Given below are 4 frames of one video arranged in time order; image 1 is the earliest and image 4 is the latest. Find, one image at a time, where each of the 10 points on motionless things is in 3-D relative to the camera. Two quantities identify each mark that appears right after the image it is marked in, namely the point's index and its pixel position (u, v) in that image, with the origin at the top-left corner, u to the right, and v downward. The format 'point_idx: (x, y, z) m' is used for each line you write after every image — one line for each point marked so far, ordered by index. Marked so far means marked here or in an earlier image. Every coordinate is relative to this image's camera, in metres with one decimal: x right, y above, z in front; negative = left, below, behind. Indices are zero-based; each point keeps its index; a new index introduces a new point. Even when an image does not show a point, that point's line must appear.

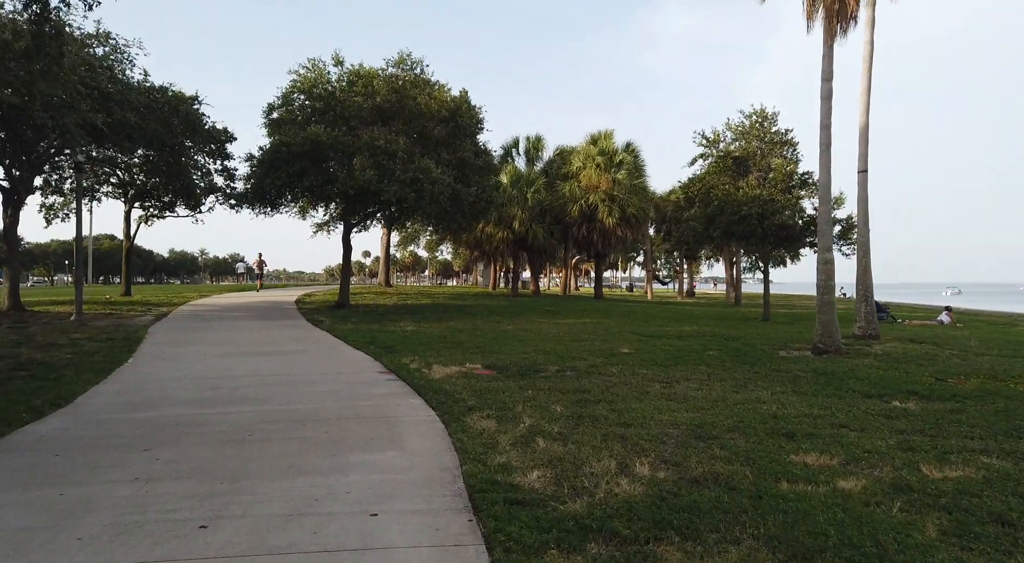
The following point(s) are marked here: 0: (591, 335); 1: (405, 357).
0: (+1.9, -1.3, +14.1) m
1: (-1.9, -1.3, +10.3) m
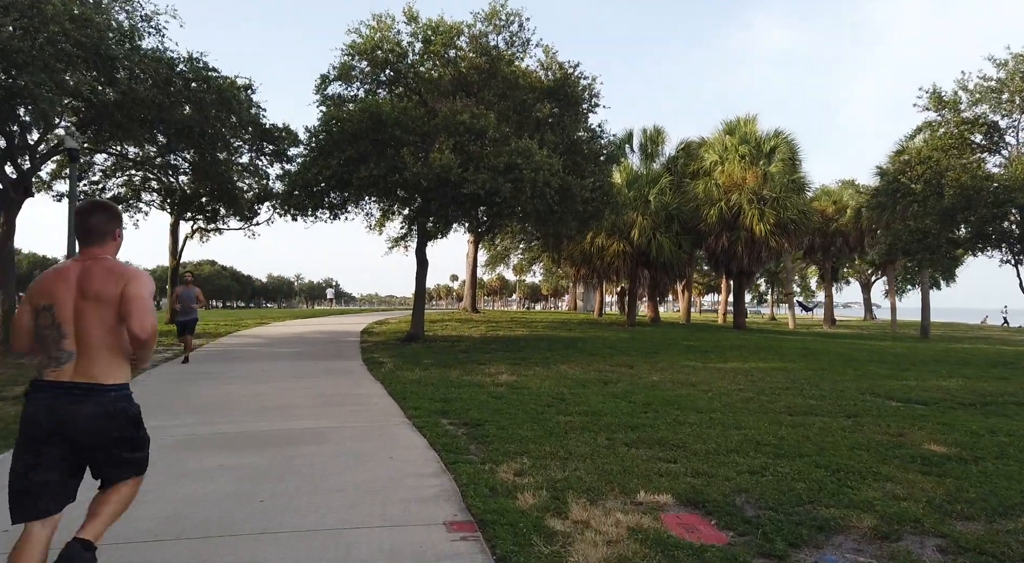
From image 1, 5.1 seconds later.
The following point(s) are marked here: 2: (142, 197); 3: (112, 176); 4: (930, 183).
0: (+4.2, -1.7, +8.2) m
1: (-0.1, -1.6, +5.1) m
2: (-11.6, +2.6, +18.3) m
3: (-11.6, +3.1, +16.9) m
4: (+9.9, +2.4, +14.1) m
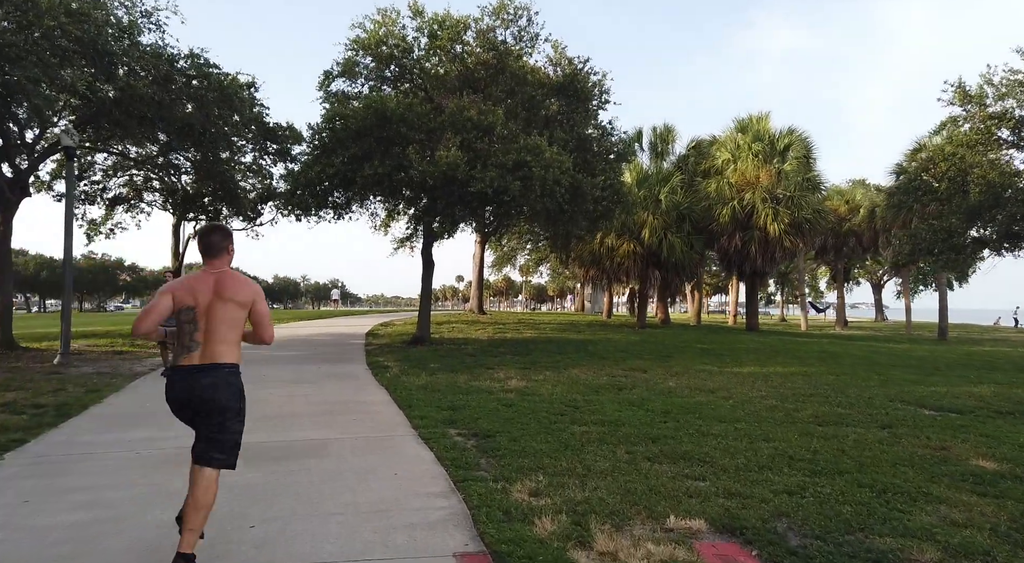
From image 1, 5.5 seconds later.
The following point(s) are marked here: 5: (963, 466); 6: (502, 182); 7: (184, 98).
0: (+4.4, -1.7, +7.8) m
1: (0.0, -1.6, +4.7) m
2: (-11.3, +2.6, +18.1) m
3: (-11.3, +3.0, +16.6) m
4: (+10.1, +2.3, +13.6) m
5: (+4.1, -1.7, +5.3) m
6: (-0.2, +2.1, +12.3) m
7: (-7.5, +4.2, +13.4) m
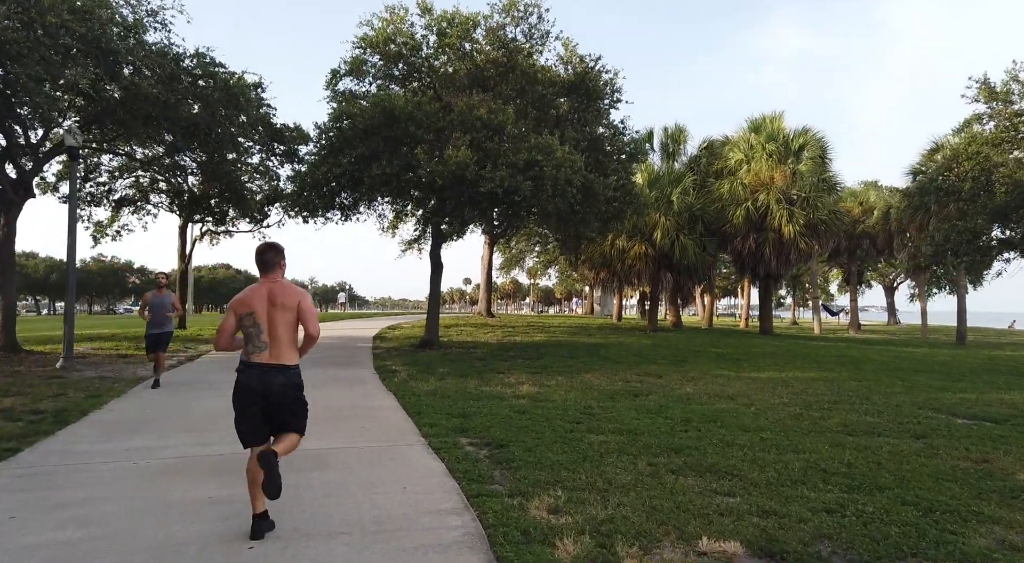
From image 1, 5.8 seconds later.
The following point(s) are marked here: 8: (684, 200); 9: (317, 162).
0: (+4.5, -1.7, +7.4) m
1: (+0.2, -1.6, +4.4) m
2: (-11.0, +2.5, +17.9) m
3: (-11.1, +2.9, +16.5) m
4: (+10.4, +2.3, +13.2) m
5: (+4.2, -1.7, +5.0) m
6: (0.0, +2.0, +12.1) m
7: (-7.3, +4.1, +13.3) m
8: (+5.8, +2.7, +19.7) m
9: (-4.3, +2.7, +13.2) m
